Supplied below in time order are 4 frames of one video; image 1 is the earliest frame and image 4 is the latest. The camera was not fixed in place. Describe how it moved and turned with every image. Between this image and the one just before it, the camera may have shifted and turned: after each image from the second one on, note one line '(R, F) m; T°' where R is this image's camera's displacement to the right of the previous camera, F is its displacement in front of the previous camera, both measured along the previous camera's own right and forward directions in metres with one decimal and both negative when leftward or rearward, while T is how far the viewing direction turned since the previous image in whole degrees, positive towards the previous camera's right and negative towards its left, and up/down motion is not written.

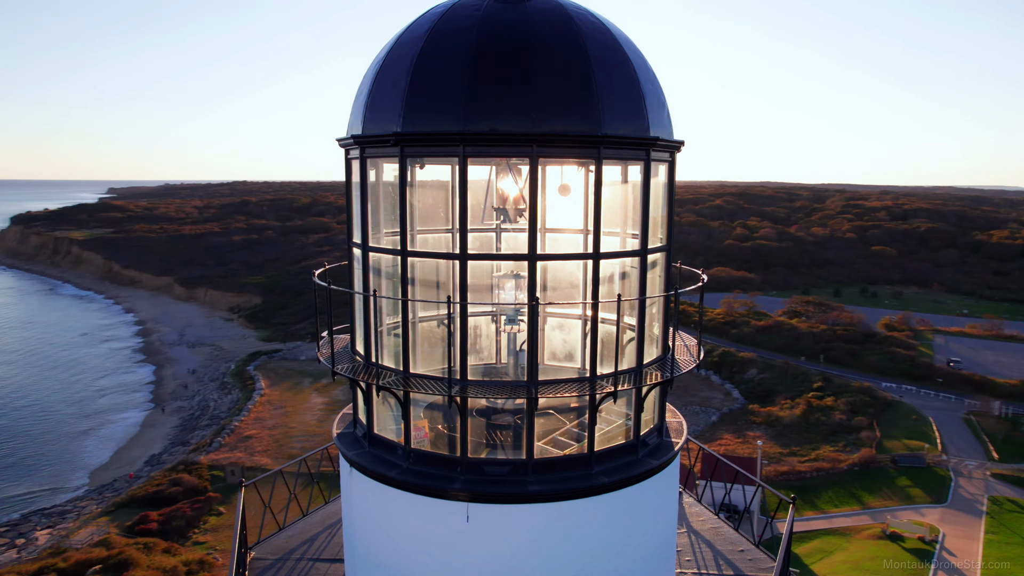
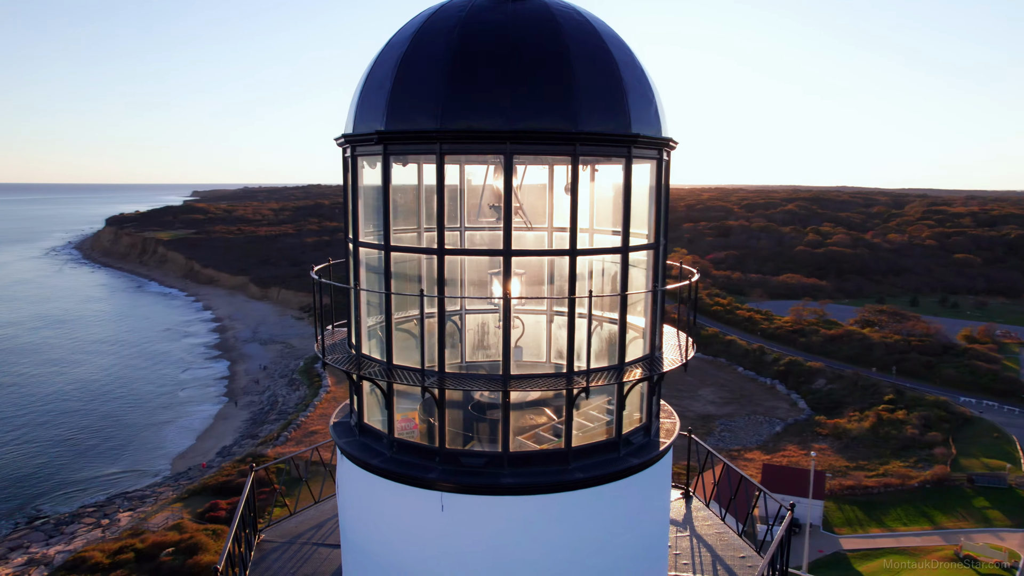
(+0.6, 0.0) m; -5°
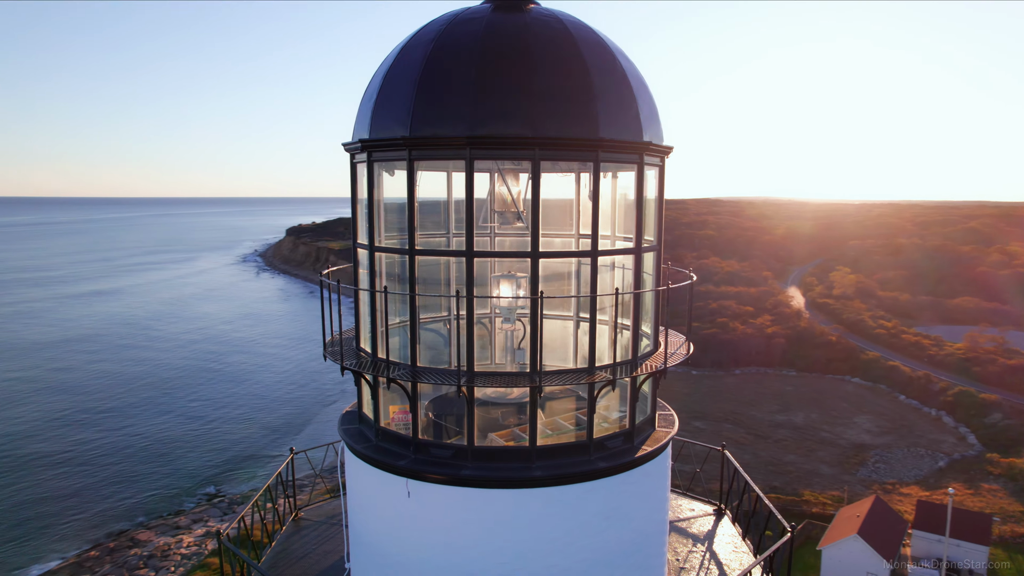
(+1.2, 0.0) m; -12°
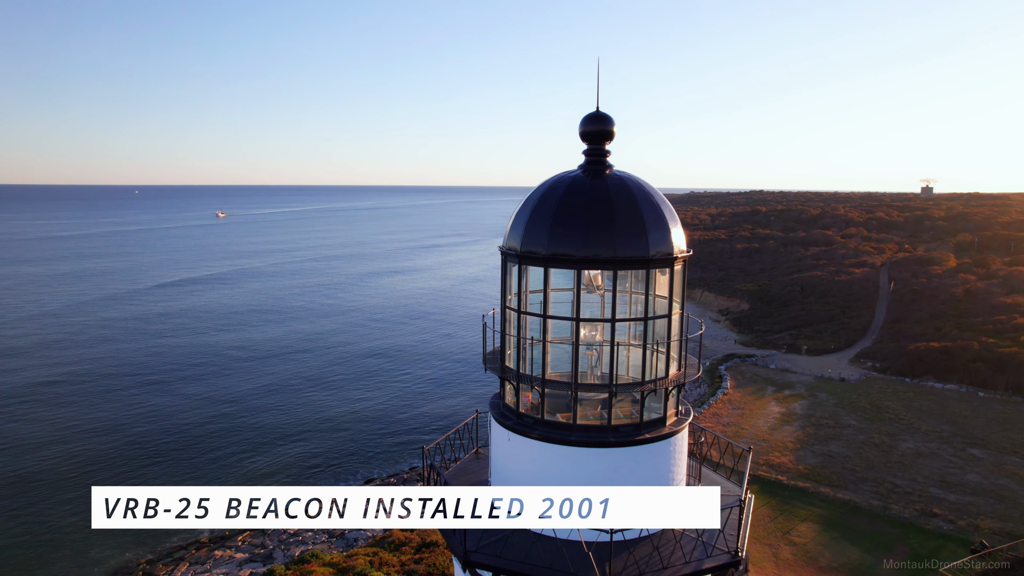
(+2.5, -3.7) m; -21°
